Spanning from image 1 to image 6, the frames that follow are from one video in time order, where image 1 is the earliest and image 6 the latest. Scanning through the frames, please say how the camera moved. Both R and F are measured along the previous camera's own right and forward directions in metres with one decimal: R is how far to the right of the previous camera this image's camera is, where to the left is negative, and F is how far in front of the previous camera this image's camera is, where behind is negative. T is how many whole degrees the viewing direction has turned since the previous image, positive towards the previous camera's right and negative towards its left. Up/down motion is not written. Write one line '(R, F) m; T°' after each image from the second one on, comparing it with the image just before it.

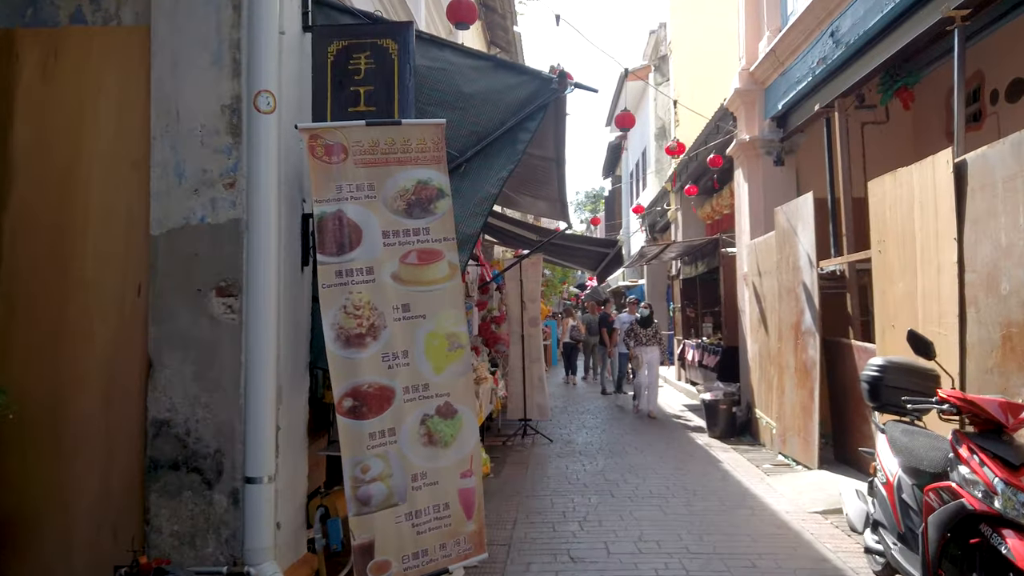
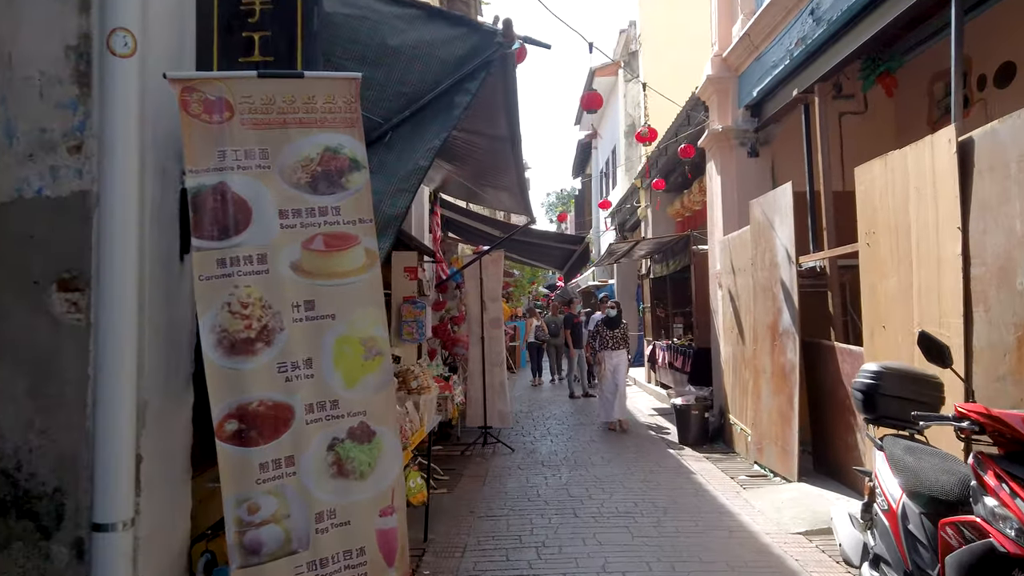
(+0.2, +0.6) m; +2°
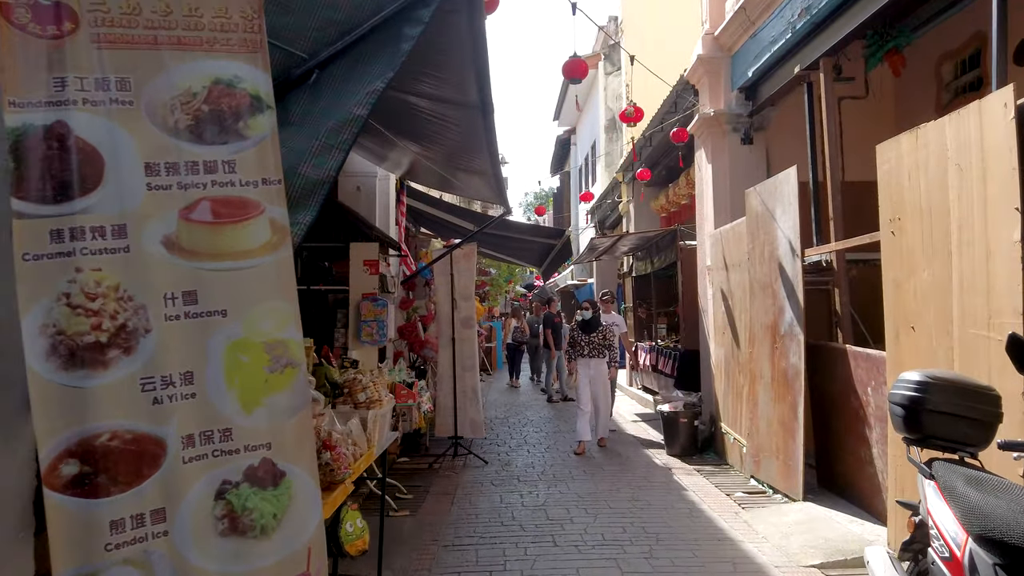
(0.0, +0.7) m; +2°
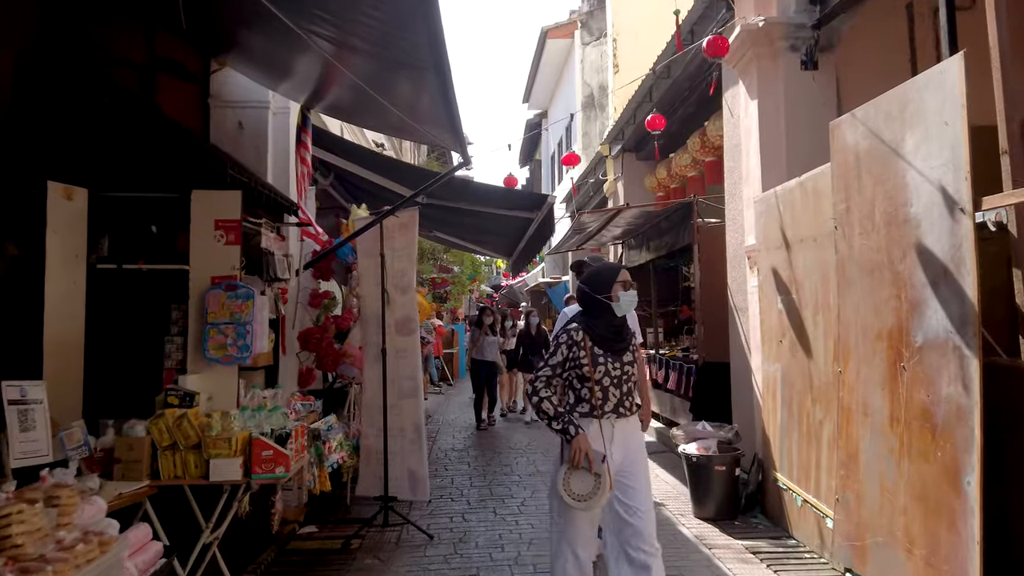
(+0.1, +2.4) m; +3°
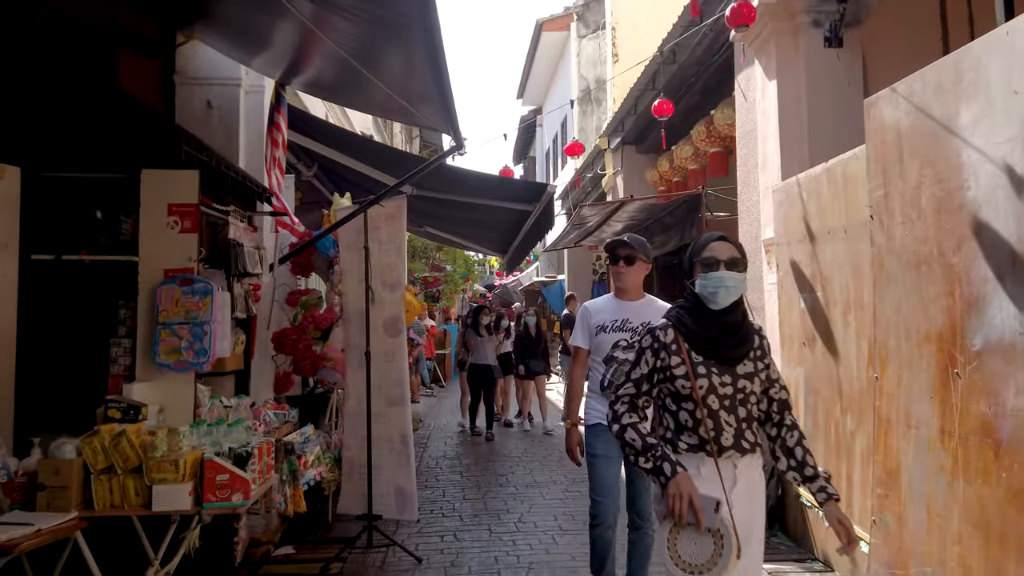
(0.0, +0.5) m; +1°
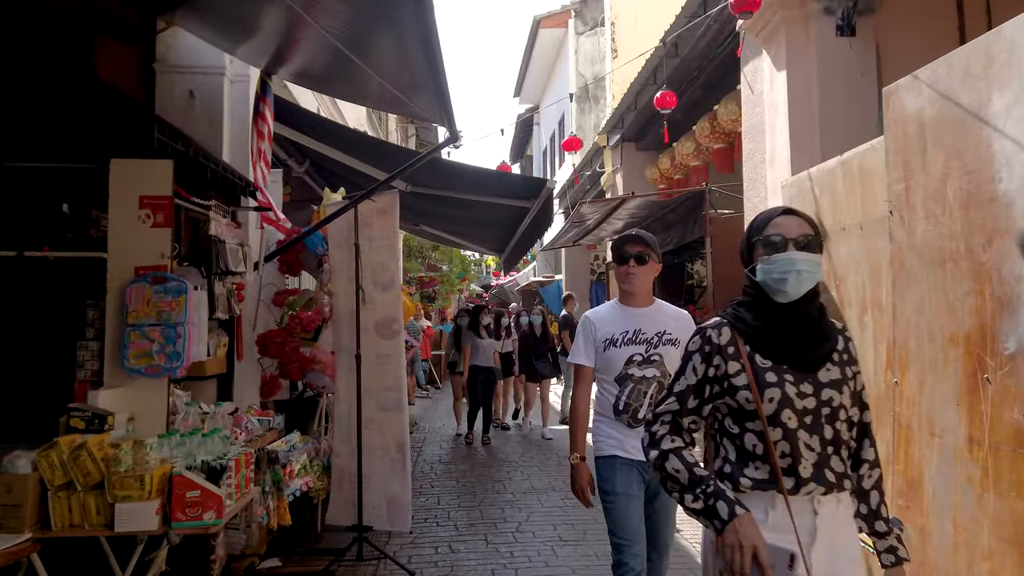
(0.0, +0.2) m; 0°
